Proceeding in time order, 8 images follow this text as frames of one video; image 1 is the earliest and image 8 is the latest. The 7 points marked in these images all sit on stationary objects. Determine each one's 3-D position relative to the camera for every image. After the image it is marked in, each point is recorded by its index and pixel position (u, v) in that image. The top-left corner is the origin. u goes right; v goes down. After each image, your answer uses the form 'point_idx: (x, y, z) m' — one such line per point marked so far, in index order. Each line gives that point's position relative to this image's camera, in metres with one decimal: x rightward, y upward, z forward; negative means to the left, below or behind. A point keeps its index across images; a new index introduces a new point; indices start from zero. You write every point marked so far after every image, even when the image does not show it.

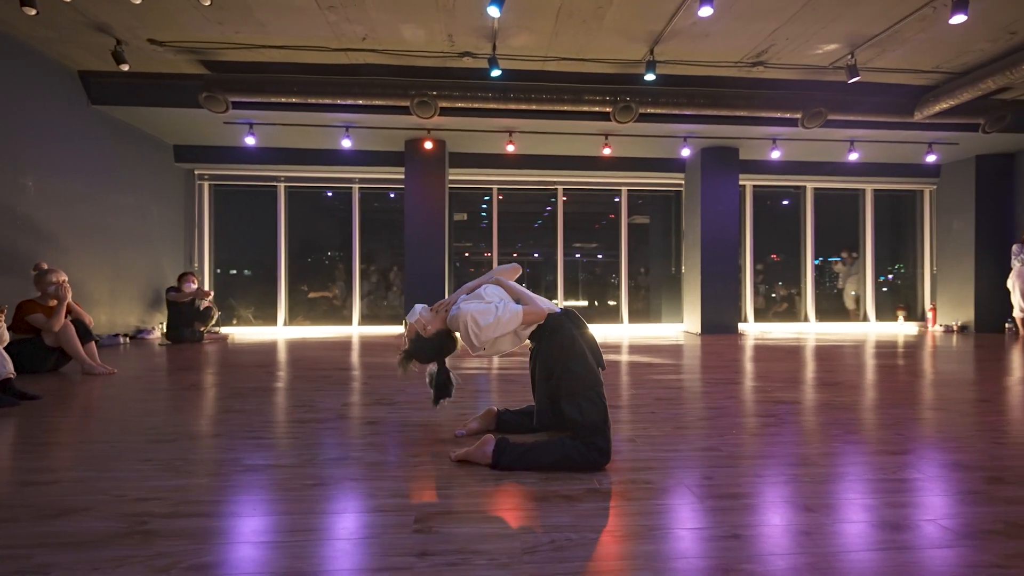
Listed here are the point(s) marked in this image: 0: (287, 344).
0: (-3.2, -0.8, +6.5) m
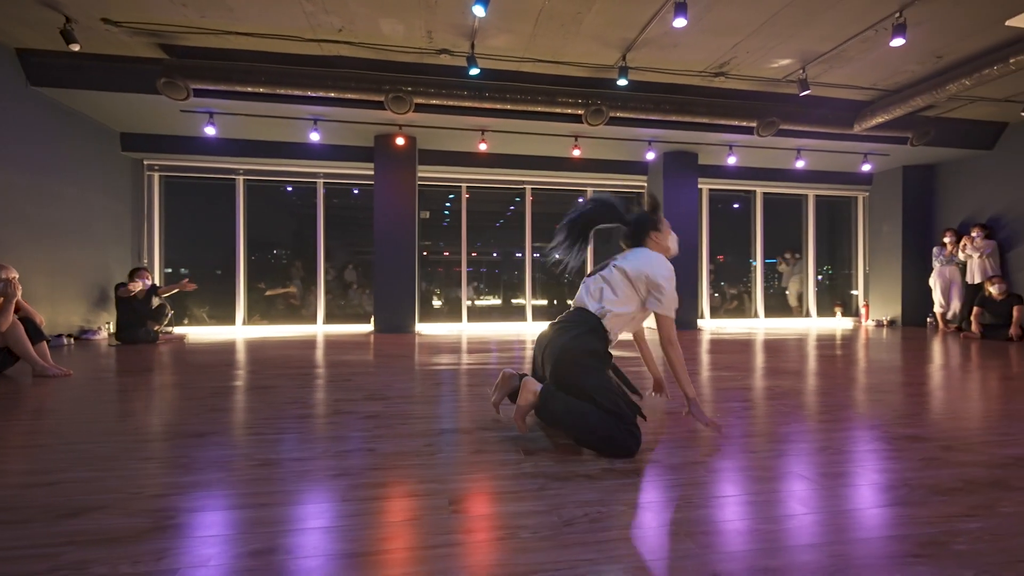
0: (-3.6, -0.8, +6.3) m
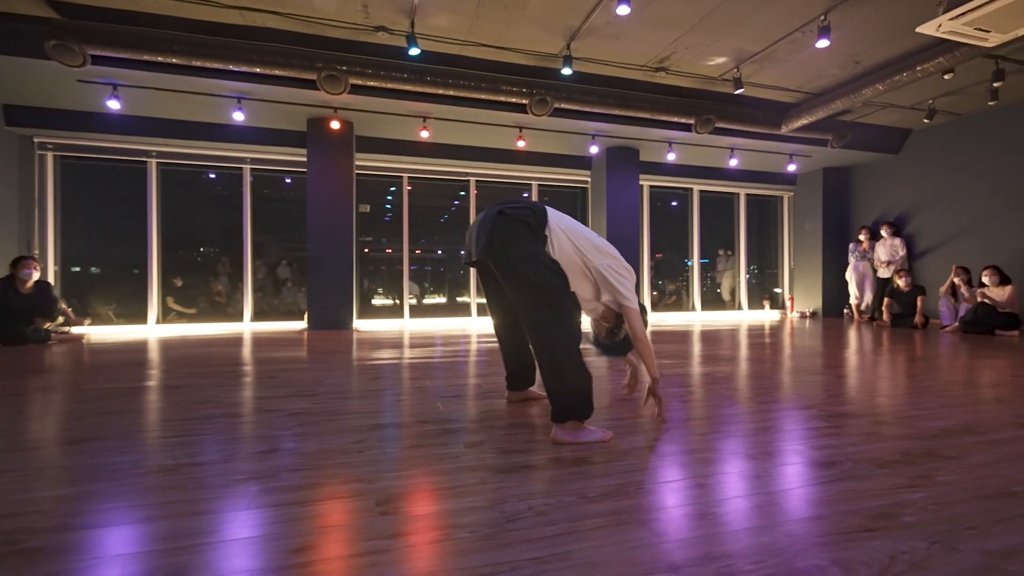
0: (-4.3, -0.7, +5.7) m
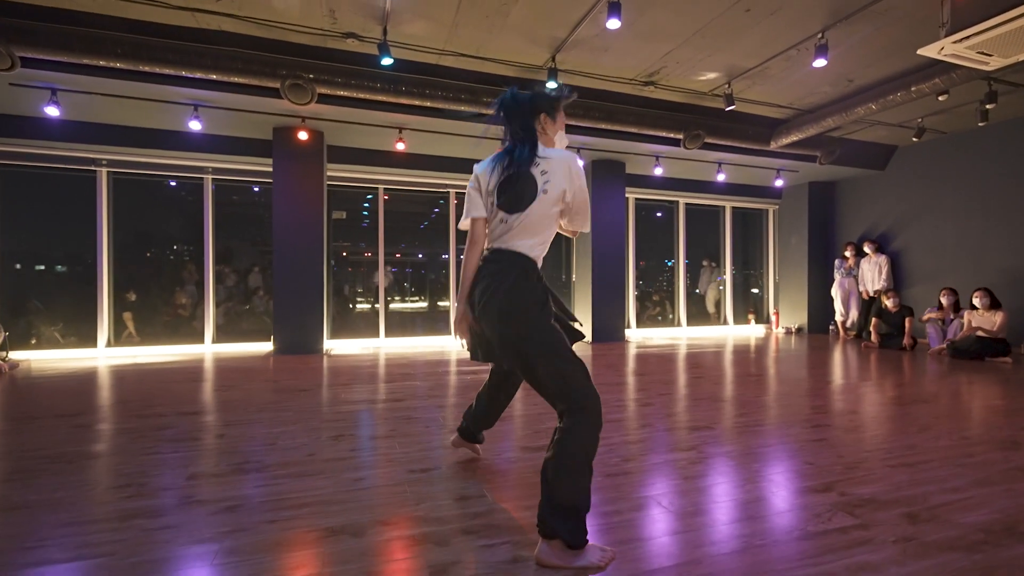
0: (-4.5, -1.0, +5.2) m
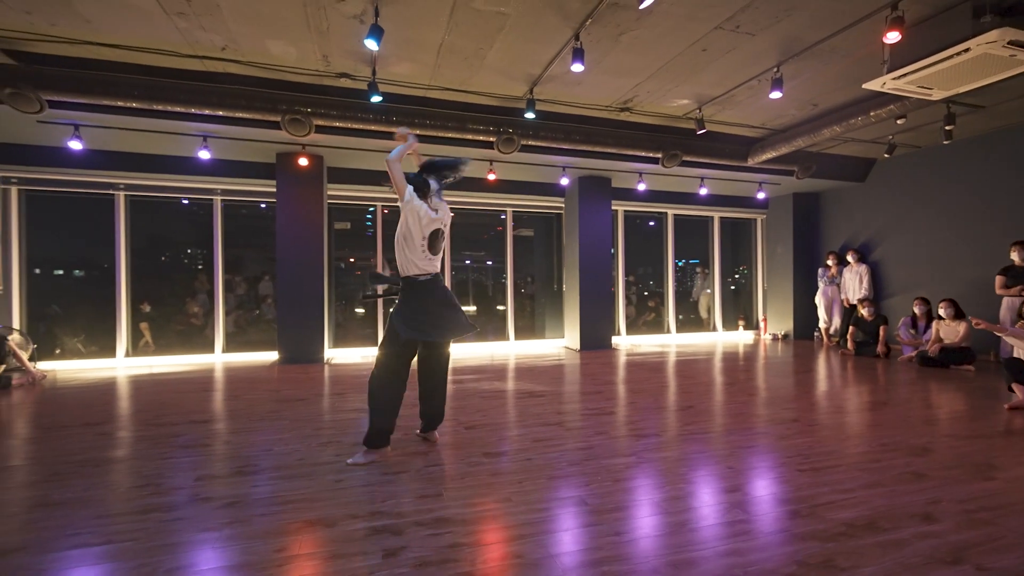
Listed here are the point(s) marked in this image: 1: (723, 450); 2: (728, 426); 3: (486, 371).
0: (-4.7, -1.1, +5.6) m
1: (+1.3, -1.0, +2.9) m
2: (+1.6, -1.0, +3.5) m
3: (-0.3, -1.1, +6.2) m
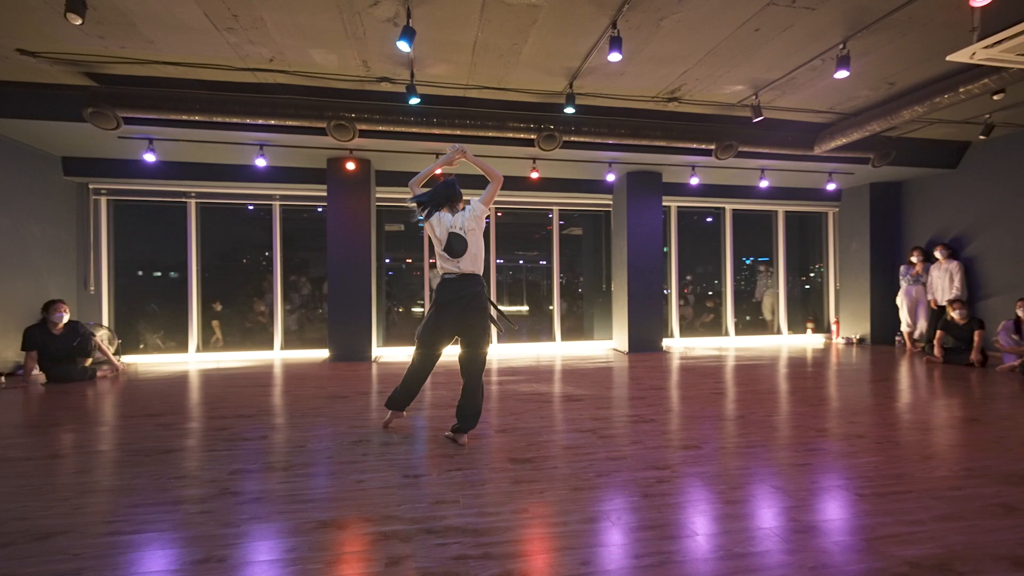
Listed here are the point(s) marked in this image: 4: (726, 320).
0: (-4.1, -1.1, +6.1) m
1: (+1.5, -1.0, +2.6) m
2: (+1.9, -1.0, +3.2) m
3: (+0.2, -1.1, +6.2) m
4: (+3.9, -0.6, +8.6) m
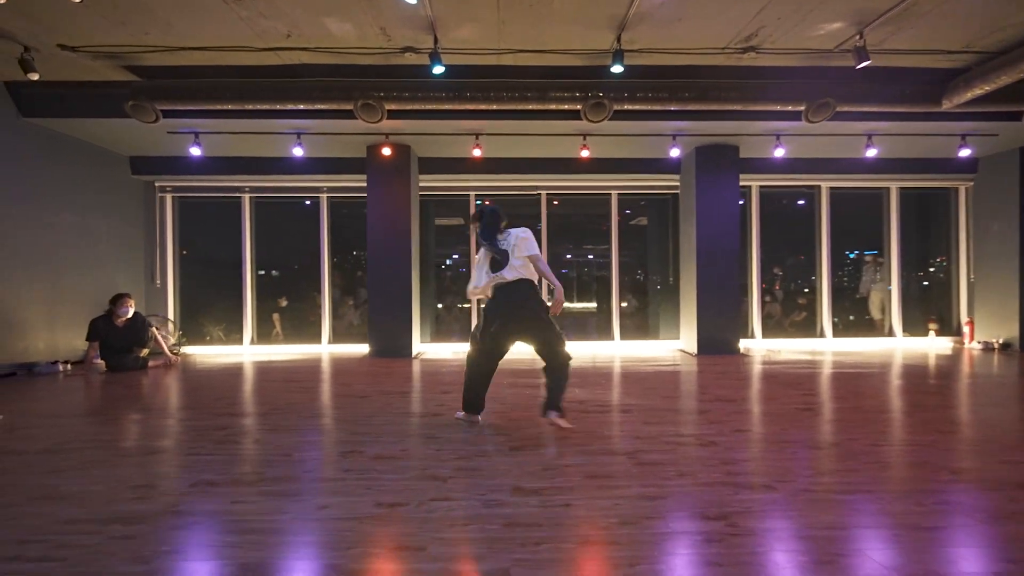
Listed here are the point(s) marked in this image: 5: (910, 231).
0: (-3.5, -1.1, +6.1) m
1: (+1.5, -0.9, +1.8) m
2: (+1.9, -1.0, +2.3) m
3: (+0.8, -1.0, +5.5) m
4: (+4.9, -0.5, +7.4) m
5: (+6.2, +0.9, +7.3) m
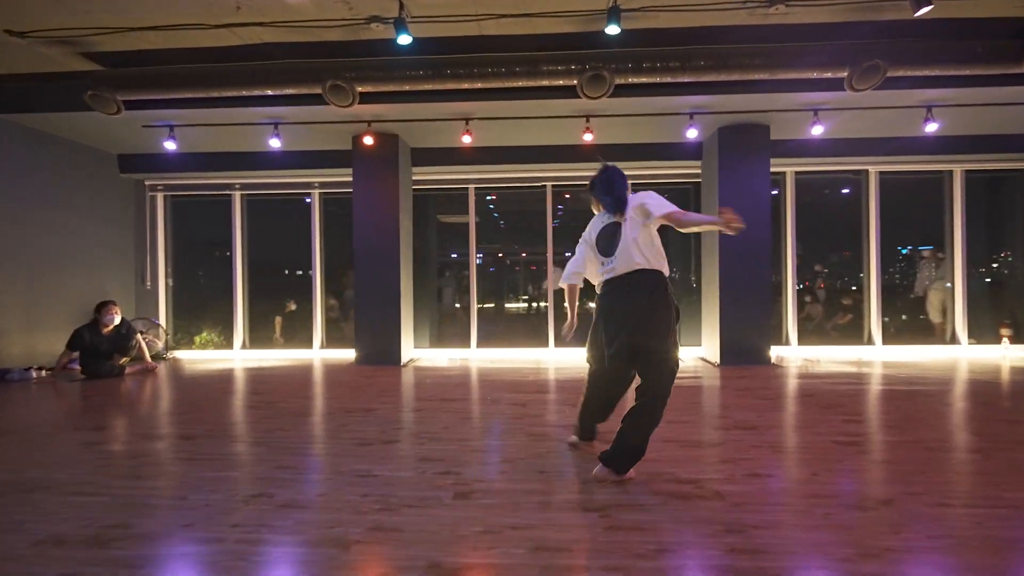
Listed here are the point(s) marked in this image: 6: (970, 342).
0: (-3.5, -1.1, +5.8) m
1: (+1.2, -1.0, +1.2) m
2: (+1.7, -1.0, +1.7) m
3: (+0.8, -1.0, +4.9) m
4: (+4.9, -0.5, +6.5) m
5: (+6.3, +0.9, +6.3) m
6: (+6.2, -0.7, +6.3) m
